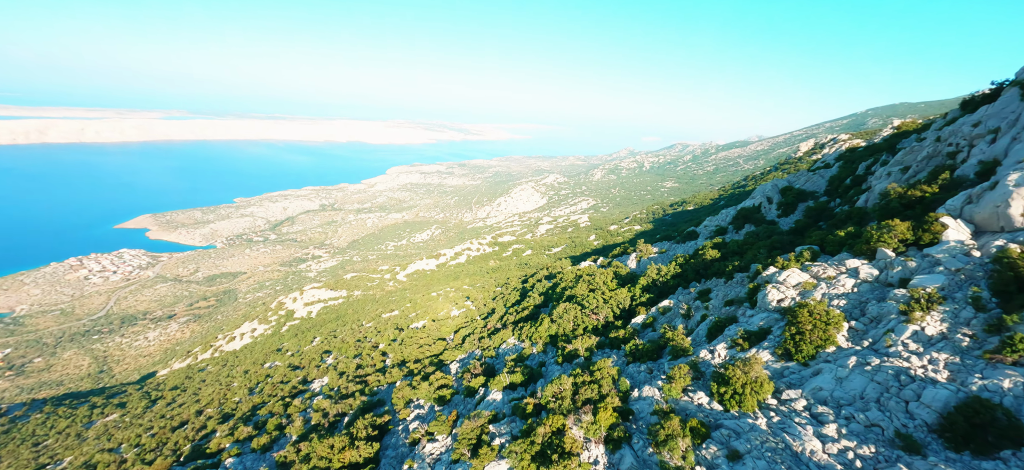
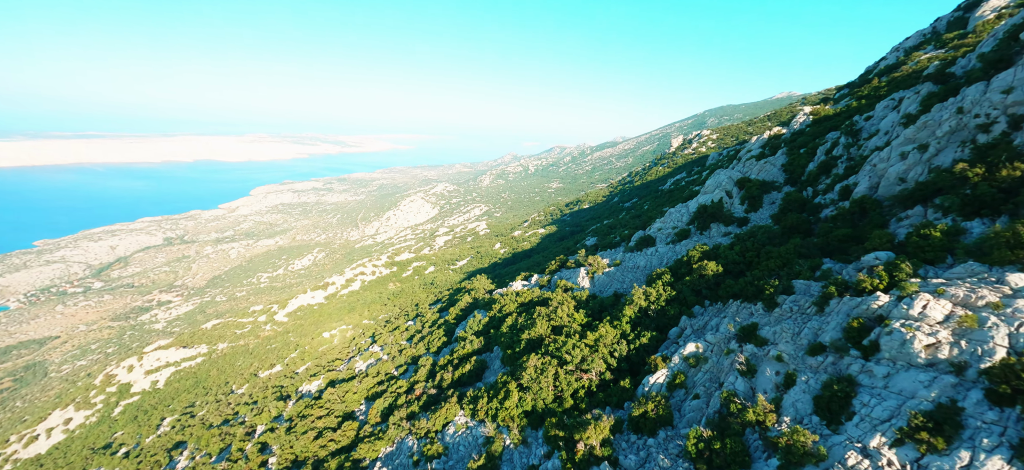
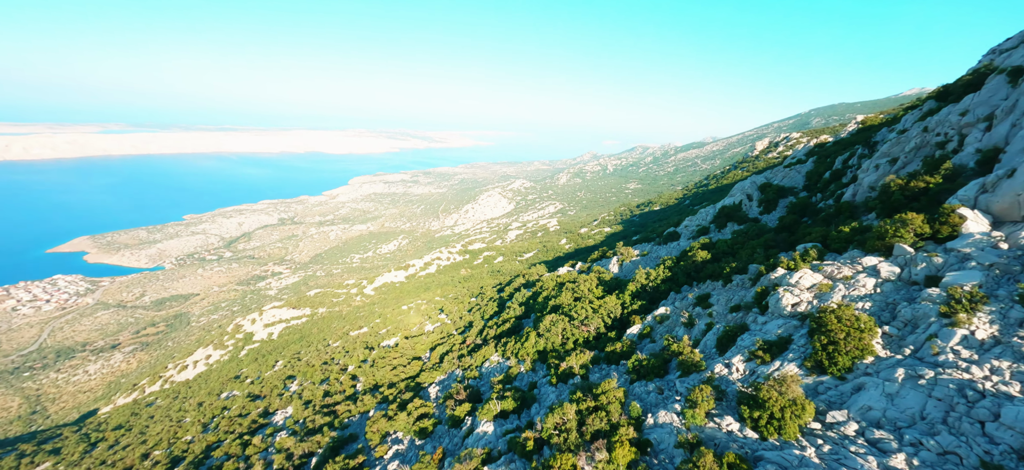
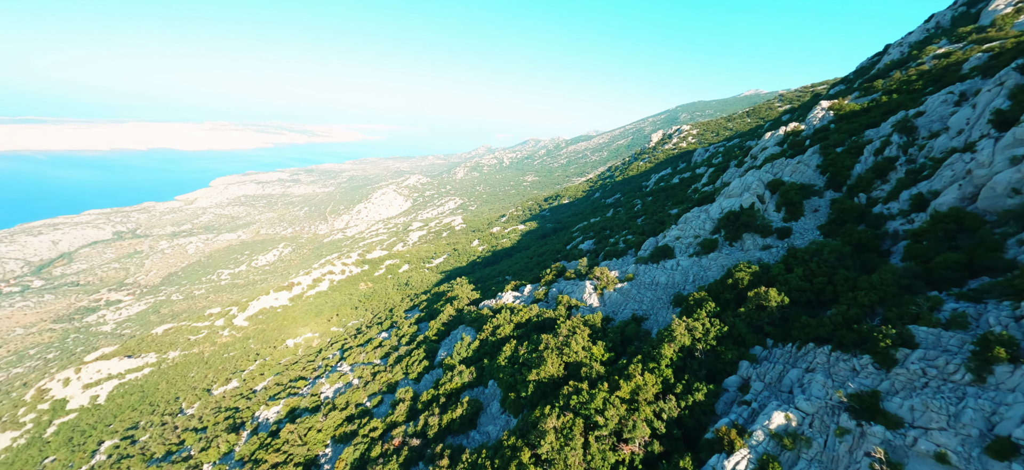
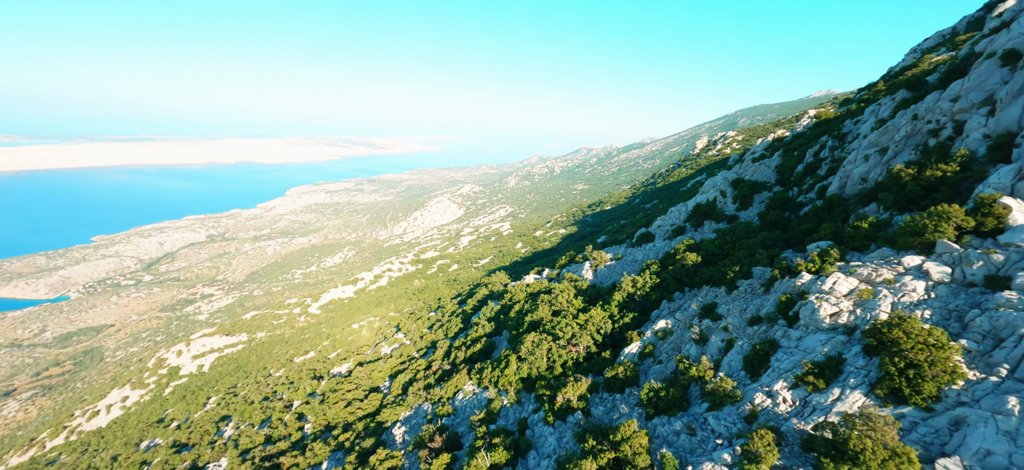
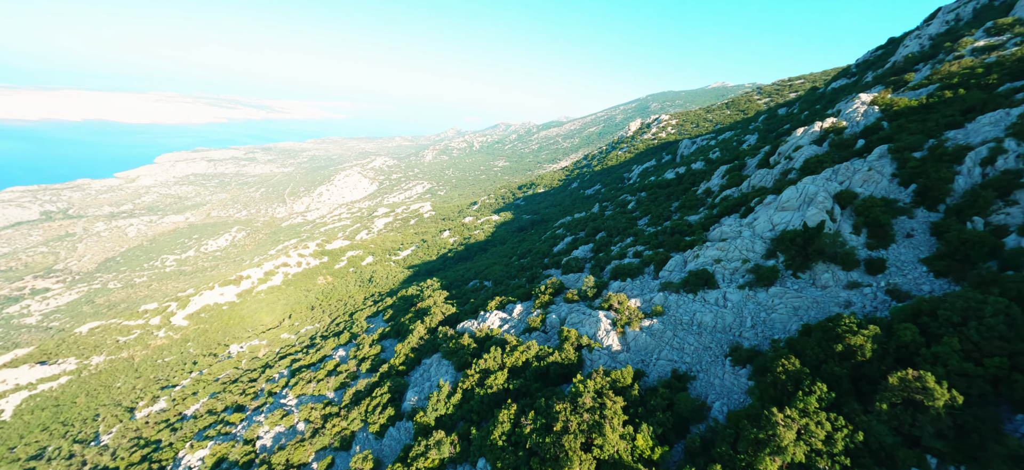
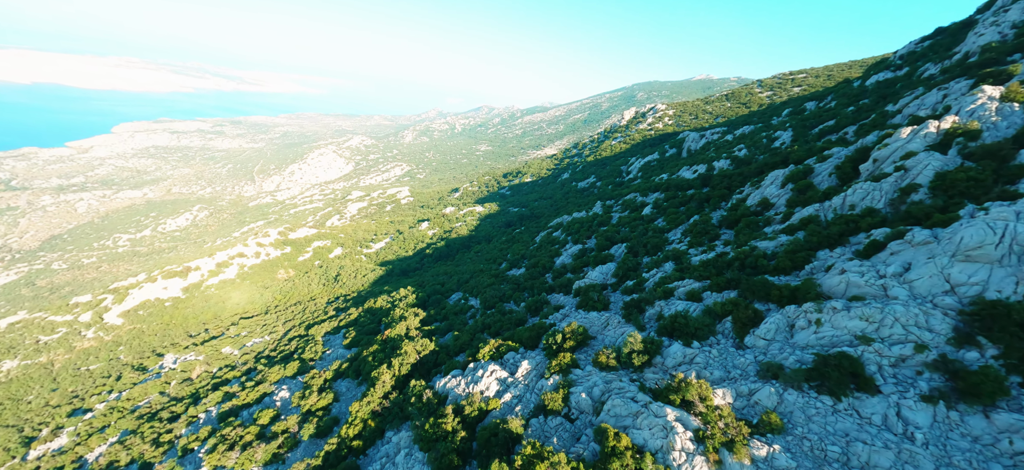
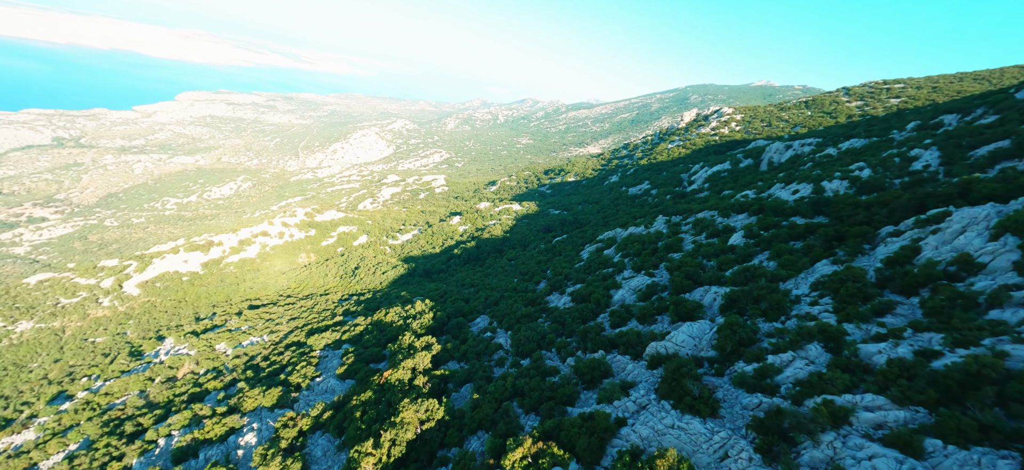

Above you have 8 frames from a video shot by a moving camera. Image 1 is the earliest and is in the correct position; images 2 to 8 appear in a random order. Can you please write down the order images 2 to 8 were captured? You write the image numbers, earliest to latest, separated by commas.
3, 5, 2, 4, 6, 7, 8
